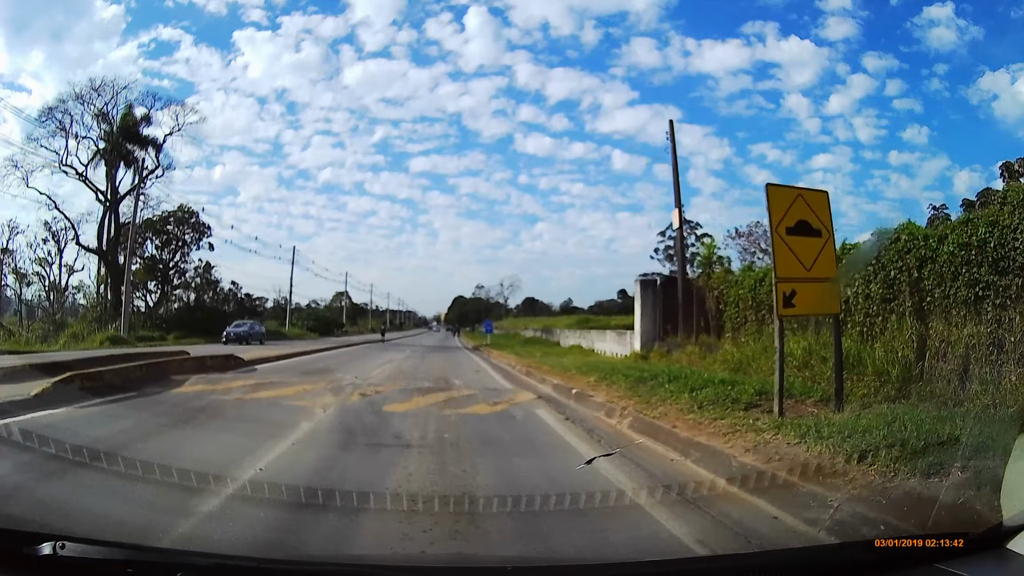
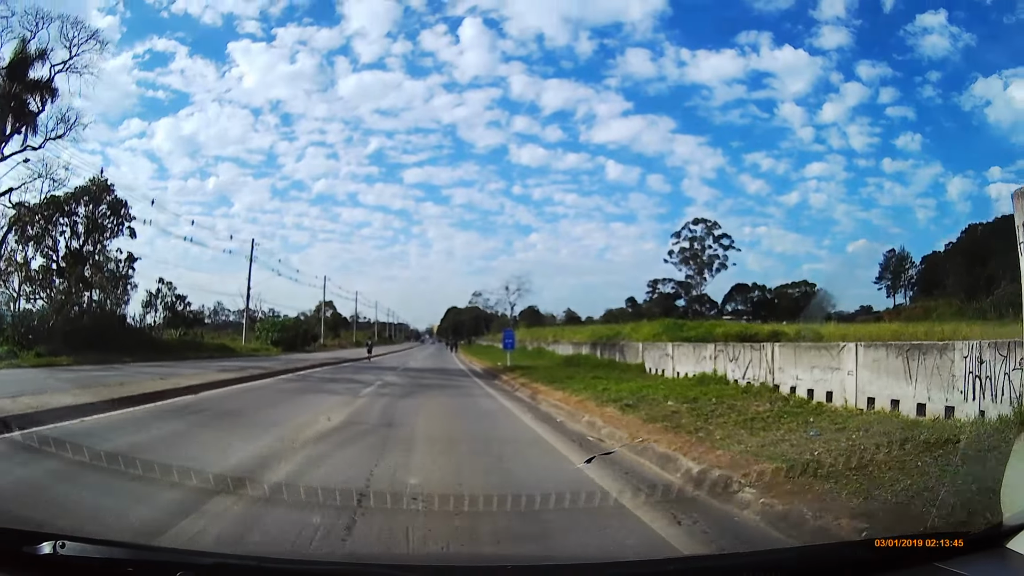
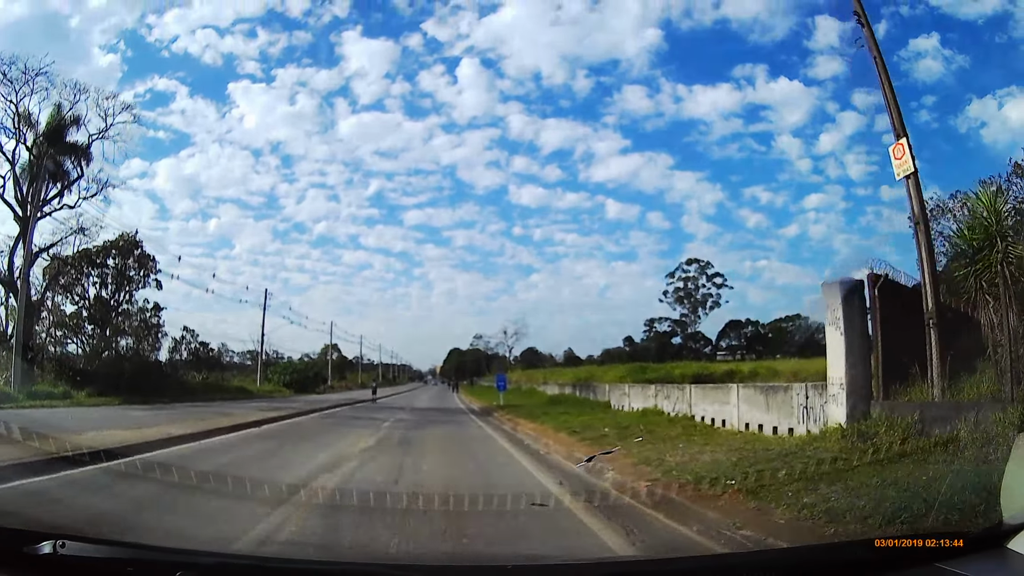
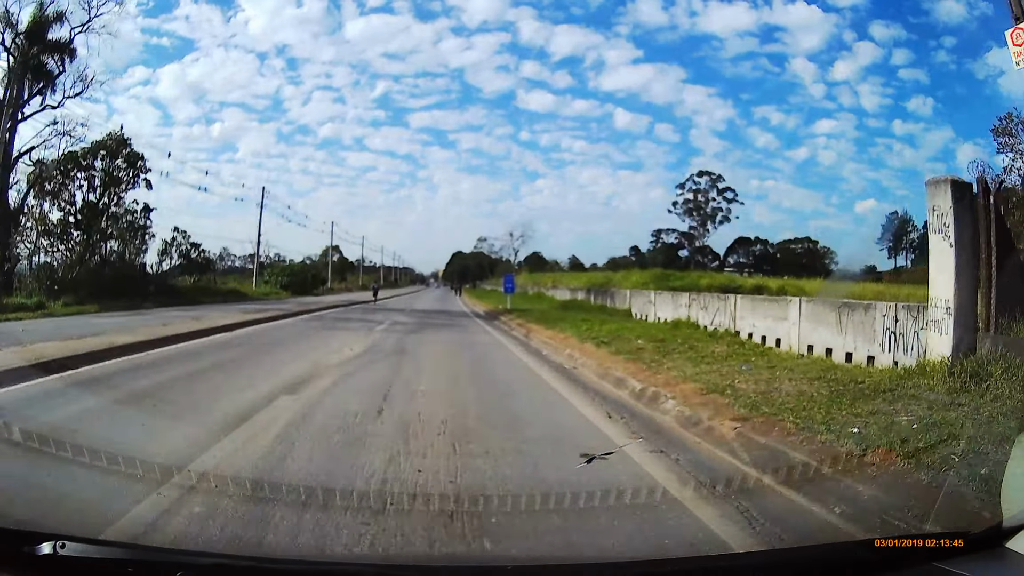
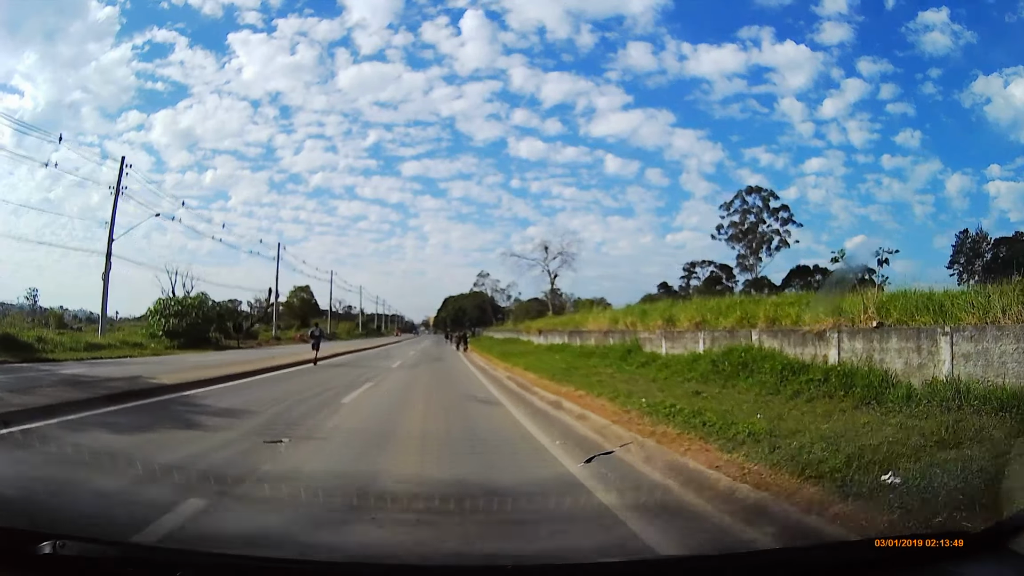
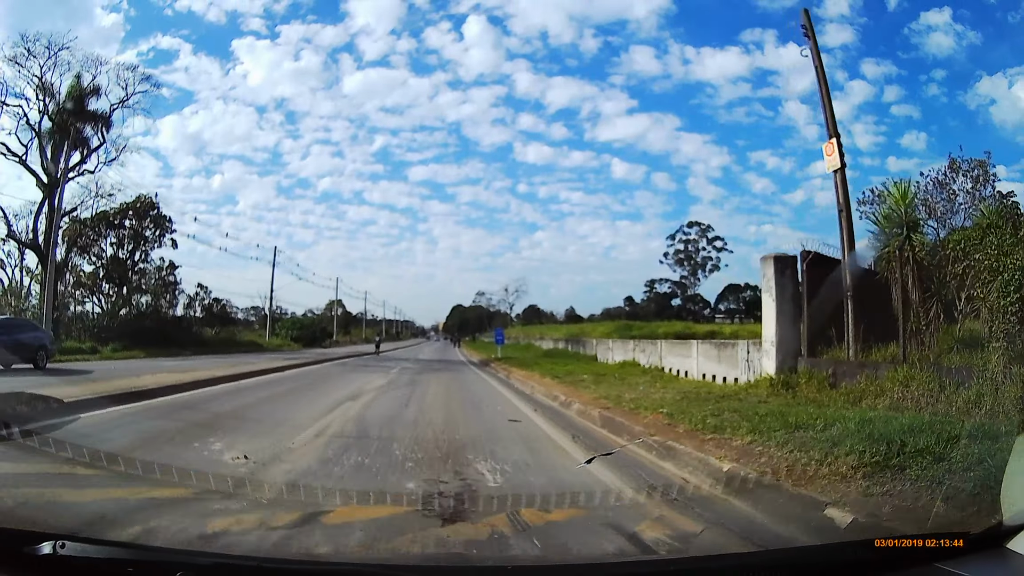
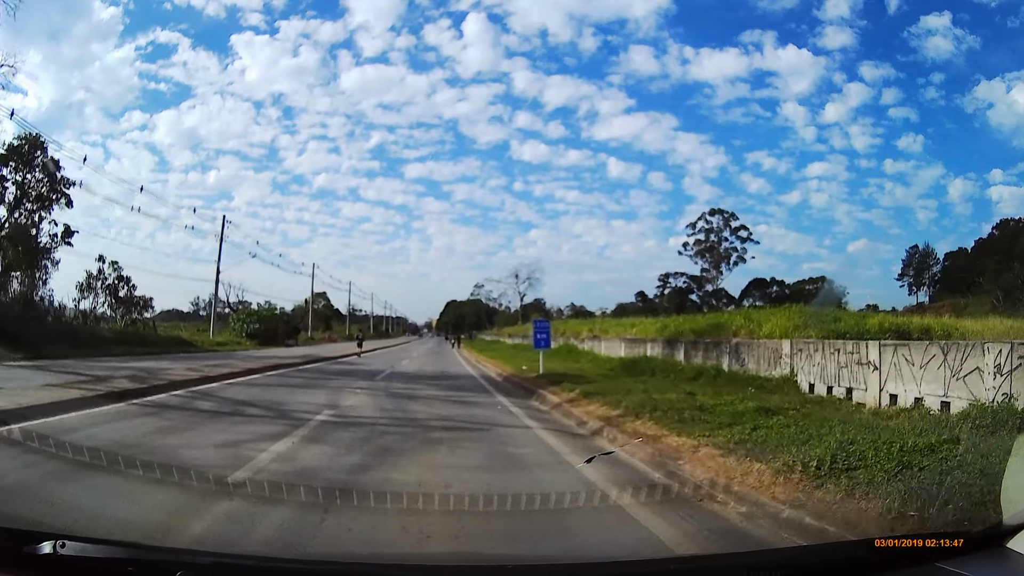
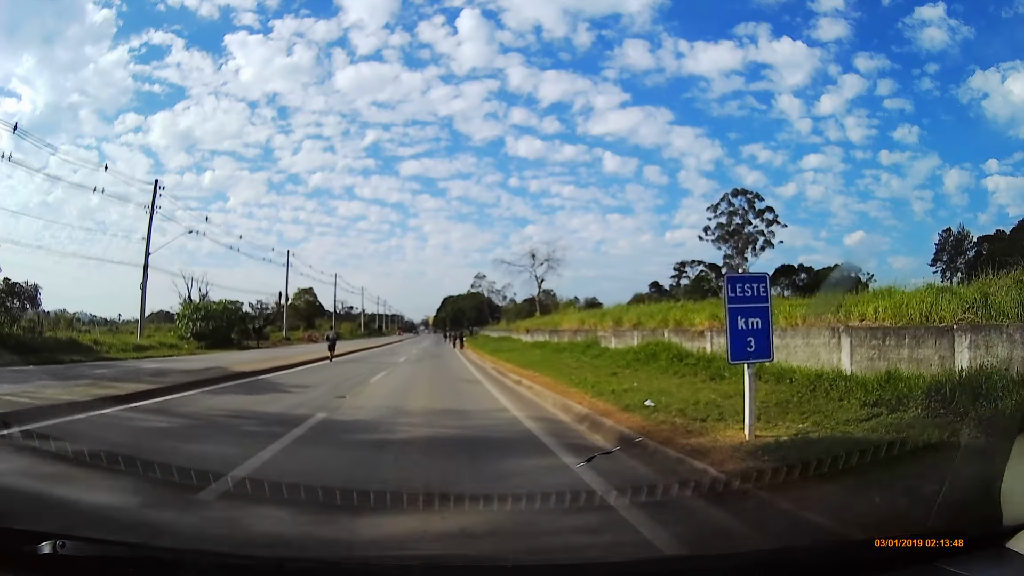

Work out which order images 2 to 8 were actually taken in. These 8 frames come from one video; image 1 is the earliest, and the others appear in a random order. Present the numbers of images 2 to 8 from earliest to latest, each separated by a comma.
6, 3, 4, 2, 7, 8, 5
